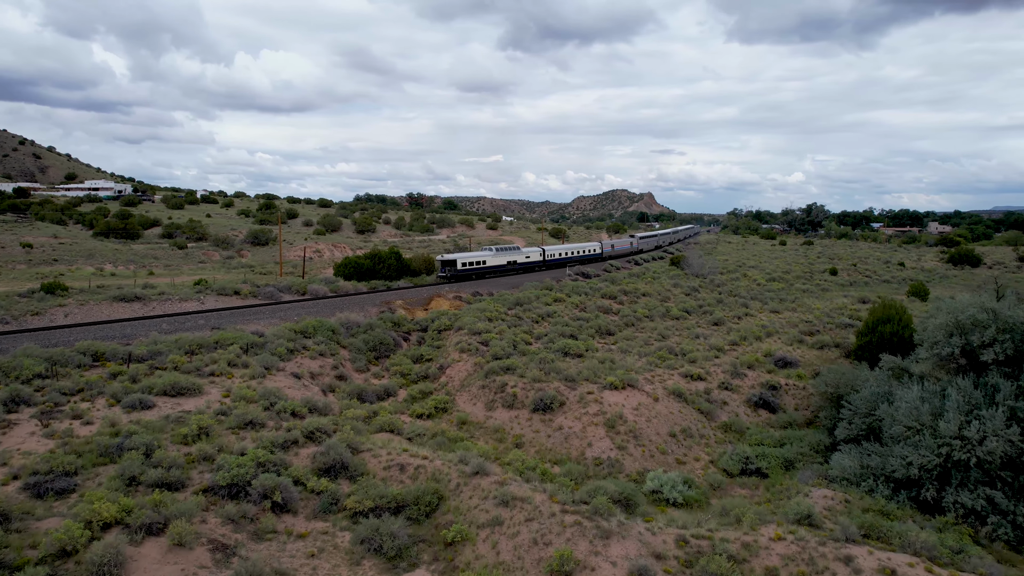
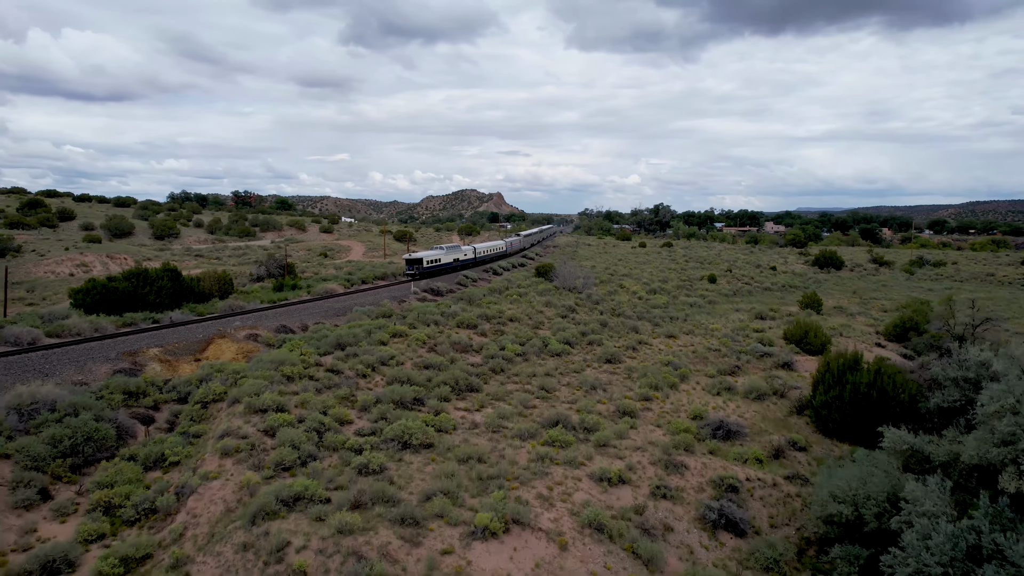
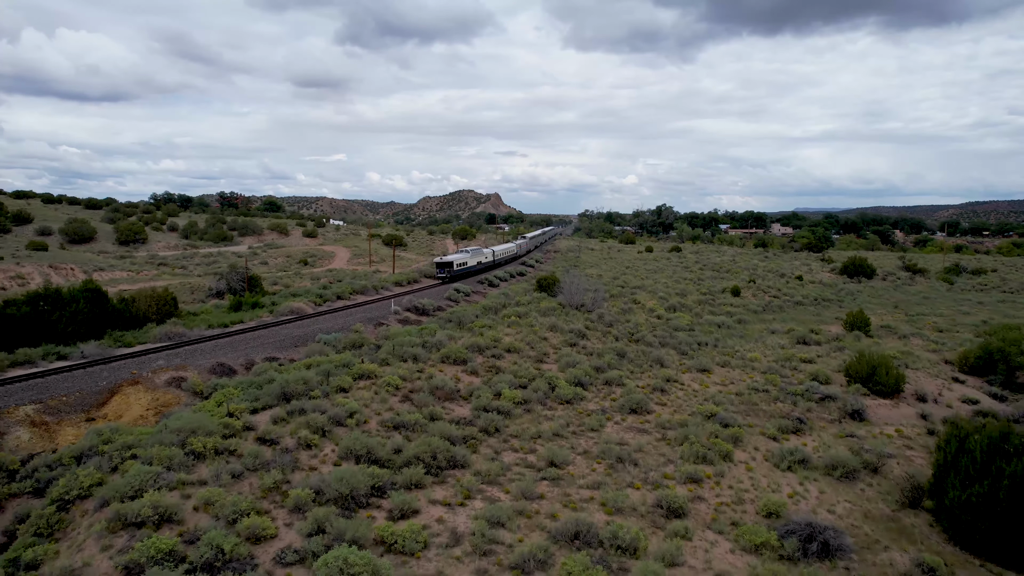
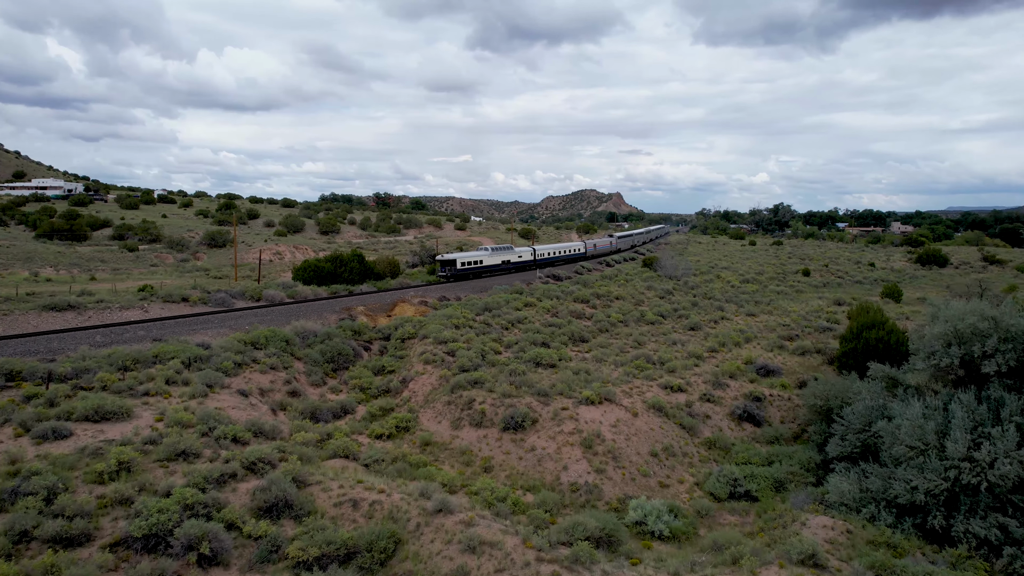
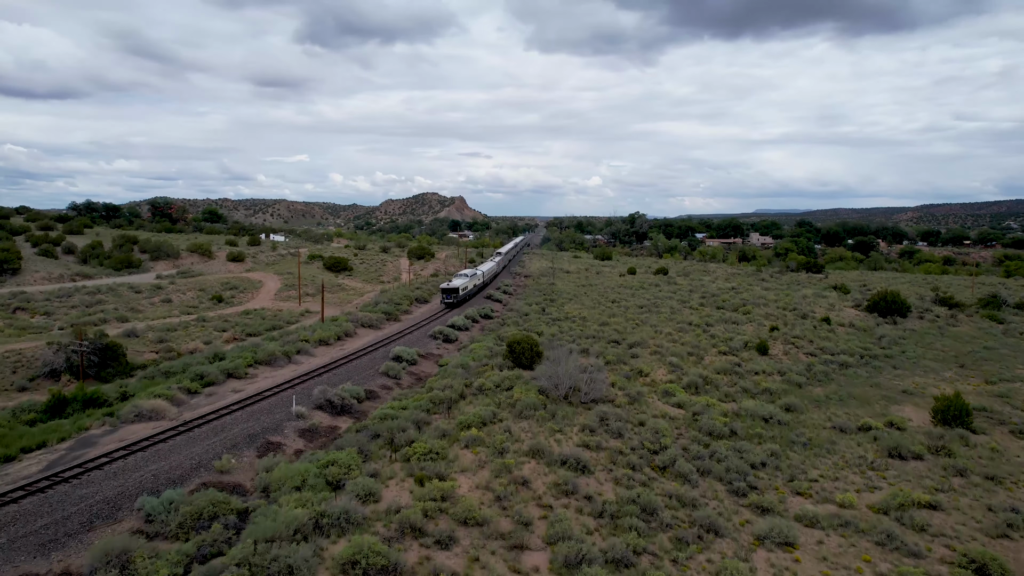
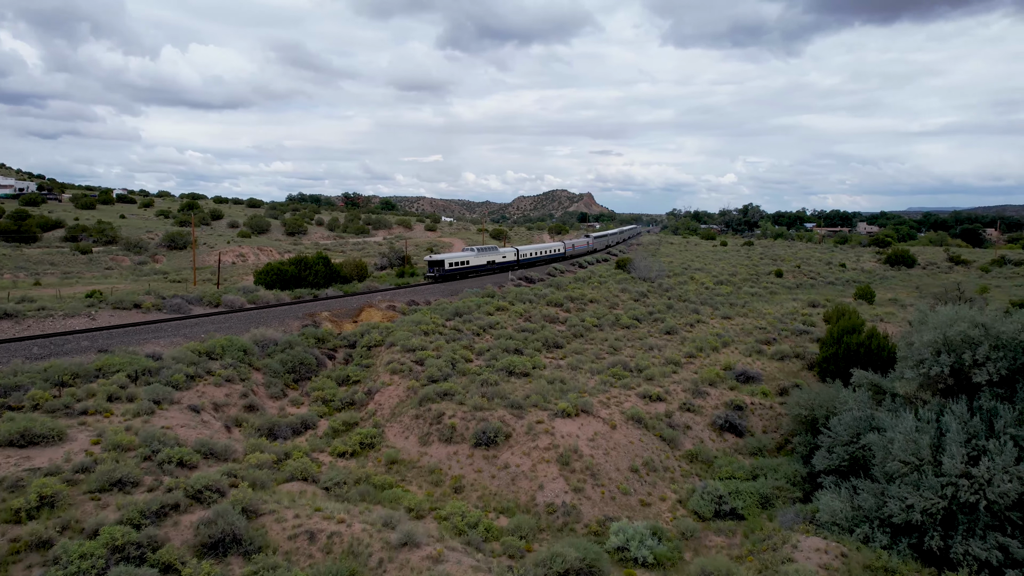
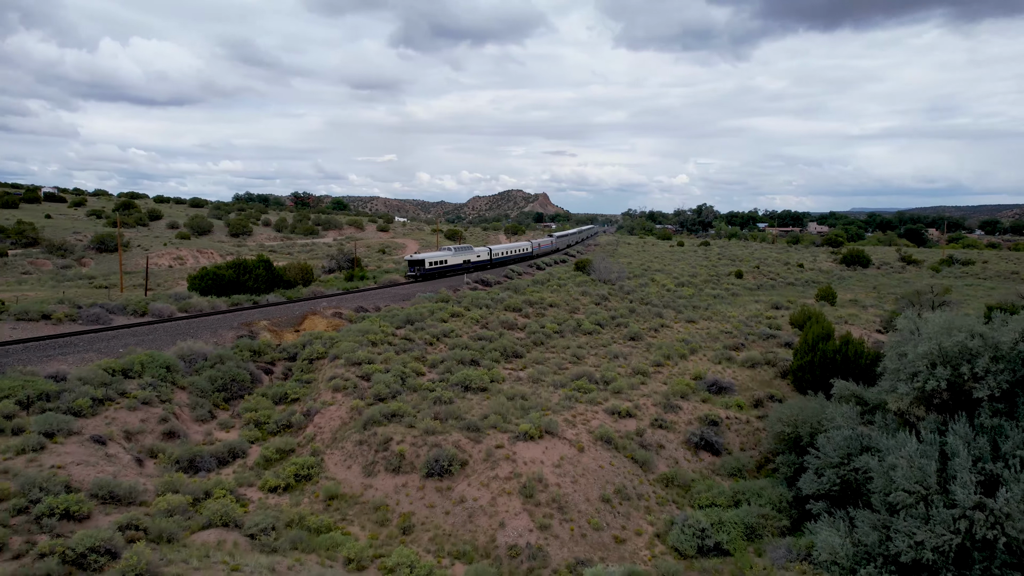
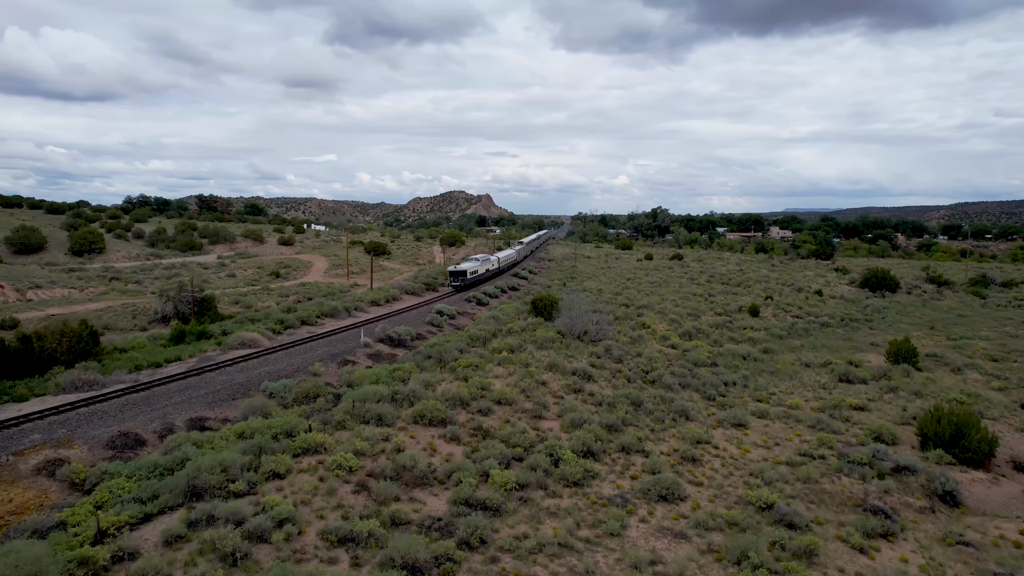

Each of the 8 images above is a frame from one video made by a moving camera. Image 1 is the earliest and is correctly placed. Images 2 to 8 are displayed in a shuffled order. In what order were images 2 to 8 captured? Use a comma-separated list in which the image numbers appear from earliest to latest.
4, 6, 7, 2, 3, 8, 5
